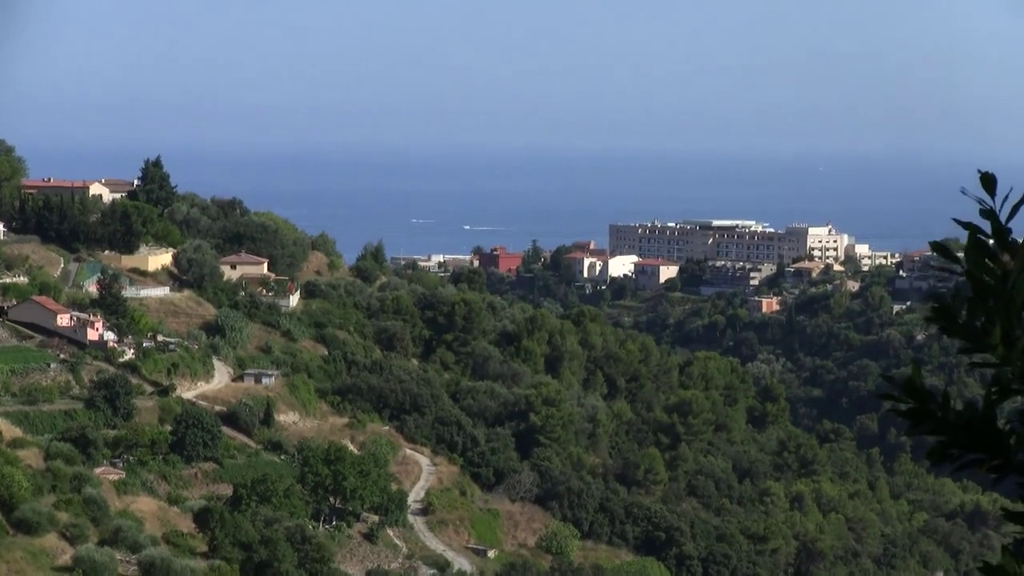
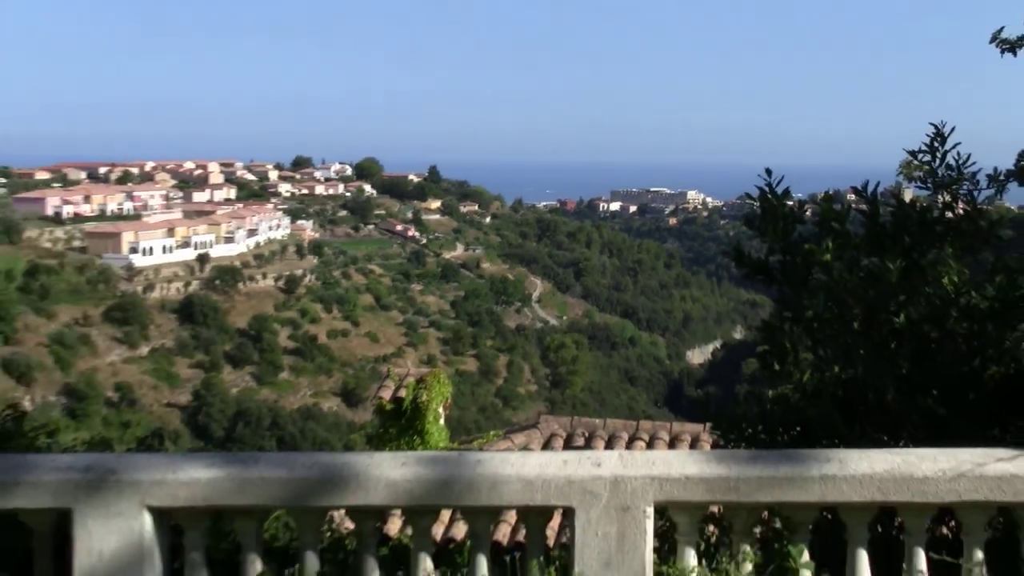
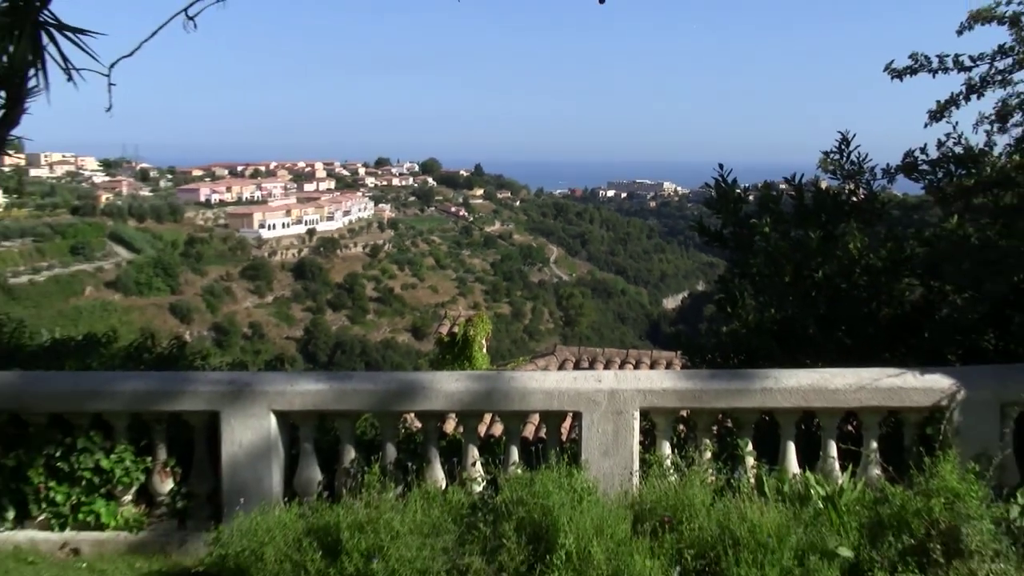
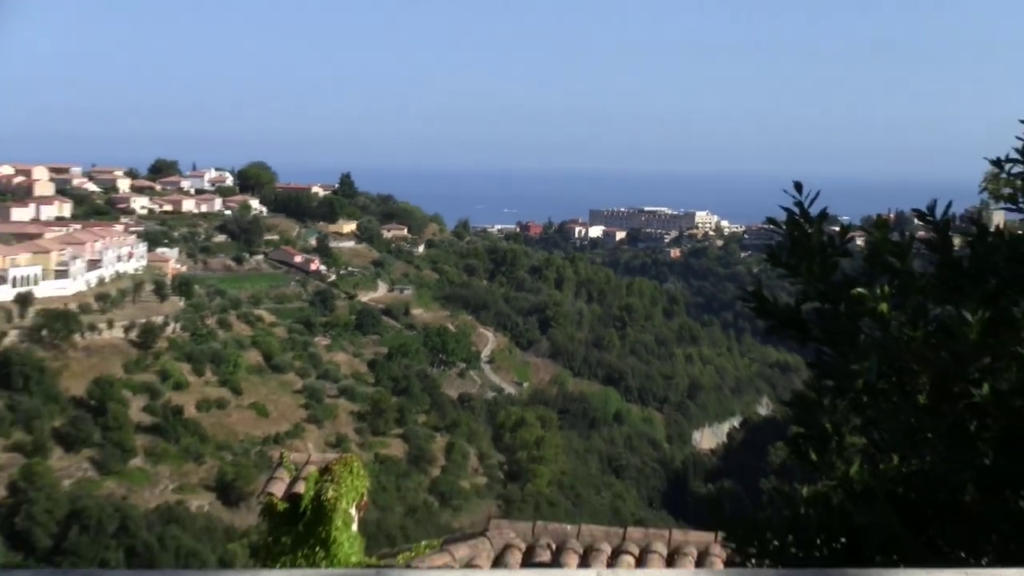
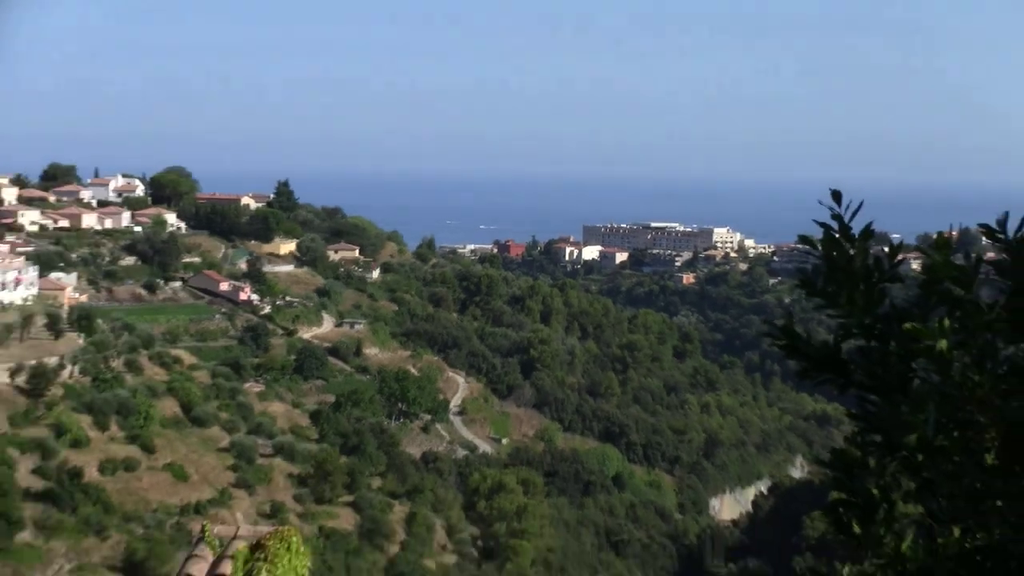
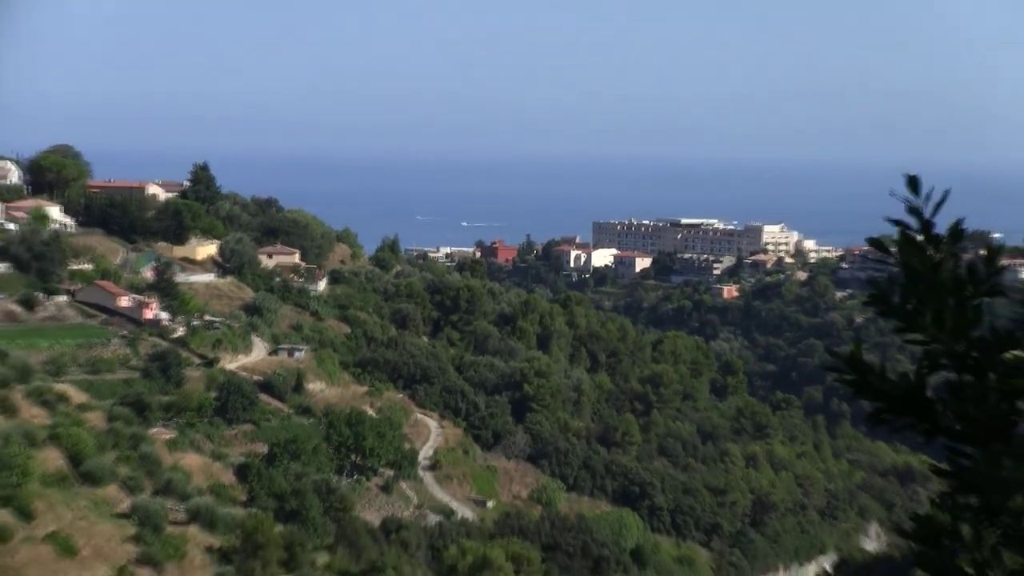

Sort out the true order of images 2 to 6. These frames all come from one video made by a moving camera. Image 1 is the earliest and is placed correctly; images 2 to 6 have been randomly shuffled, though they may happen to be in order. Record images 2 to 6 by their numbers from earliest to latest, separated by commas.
6, 5, 4, 2, 3
